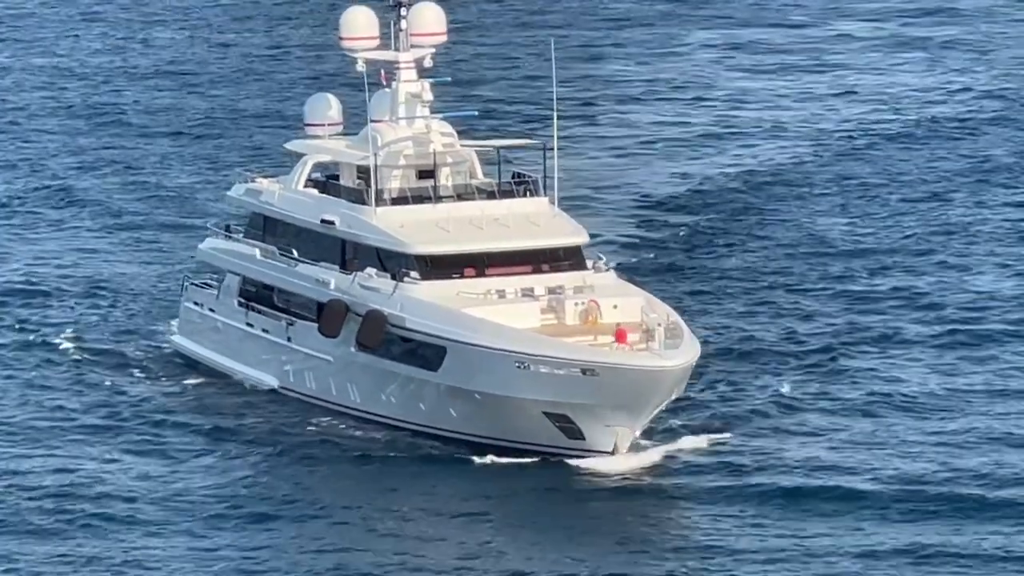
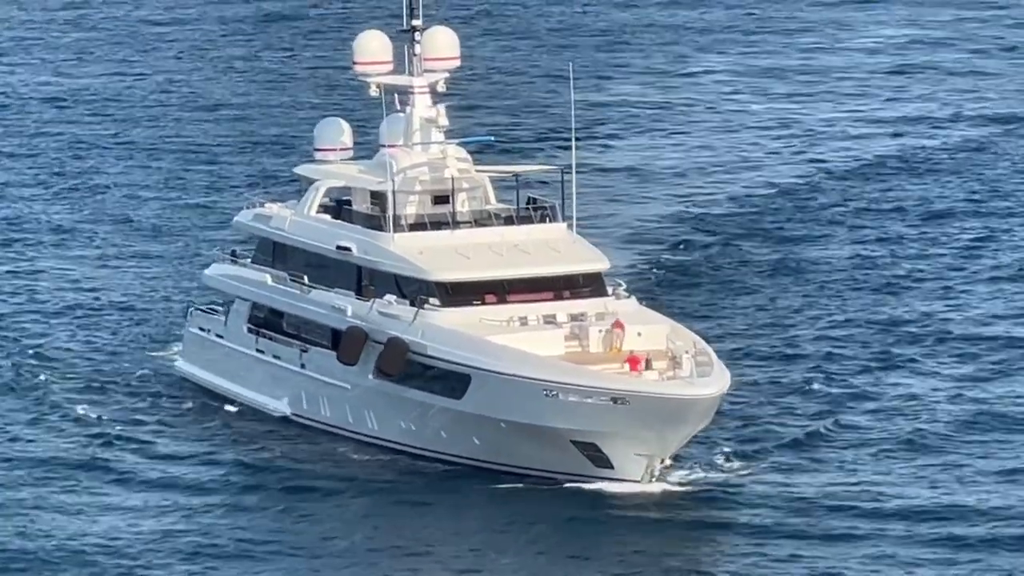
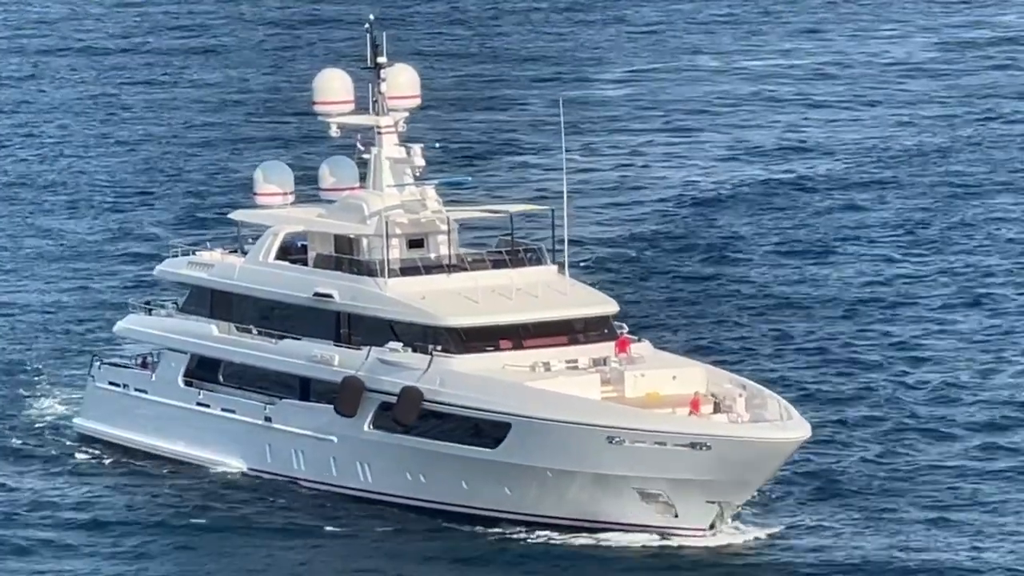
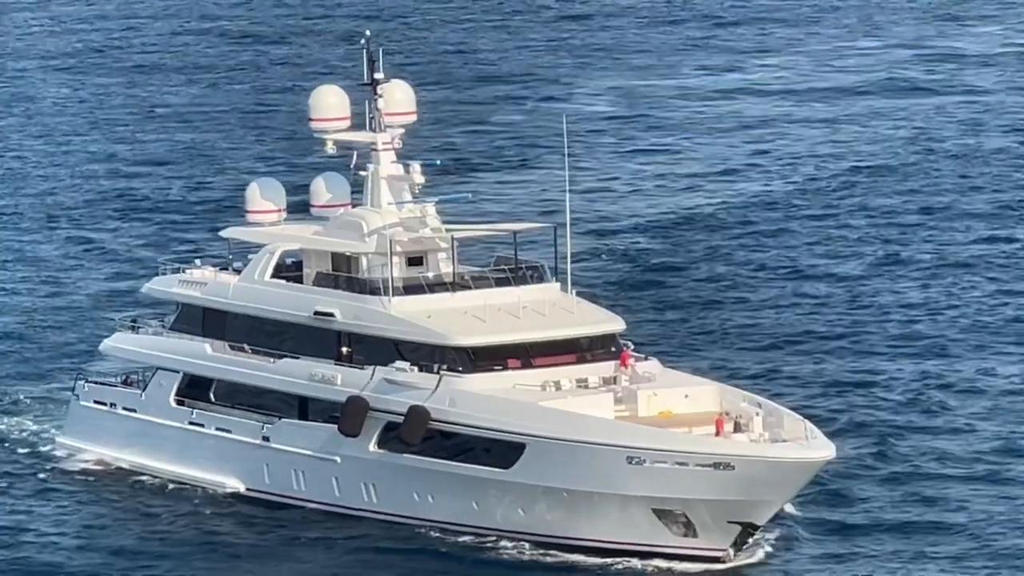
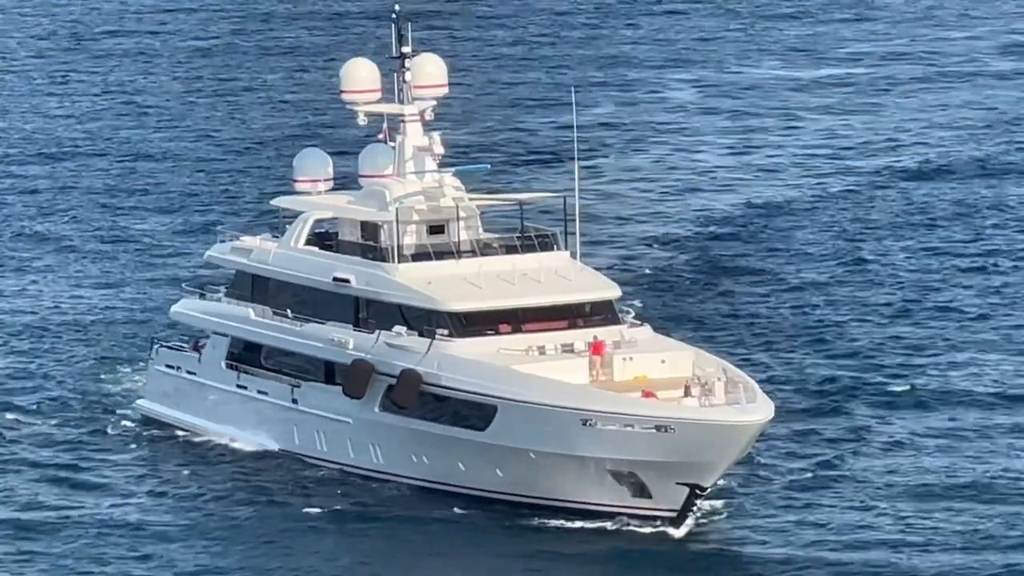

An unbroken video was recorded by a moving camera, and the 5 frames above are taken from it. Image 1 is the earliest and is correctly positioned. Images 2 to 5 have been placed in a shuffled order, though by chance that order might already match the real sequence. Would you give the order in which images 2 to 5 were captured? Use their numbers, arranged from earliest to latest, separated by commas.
2, 5, 3, 4
